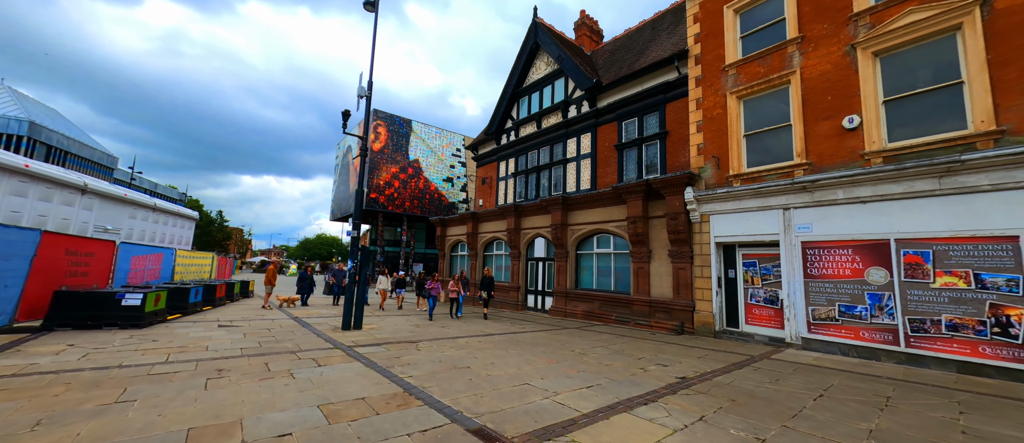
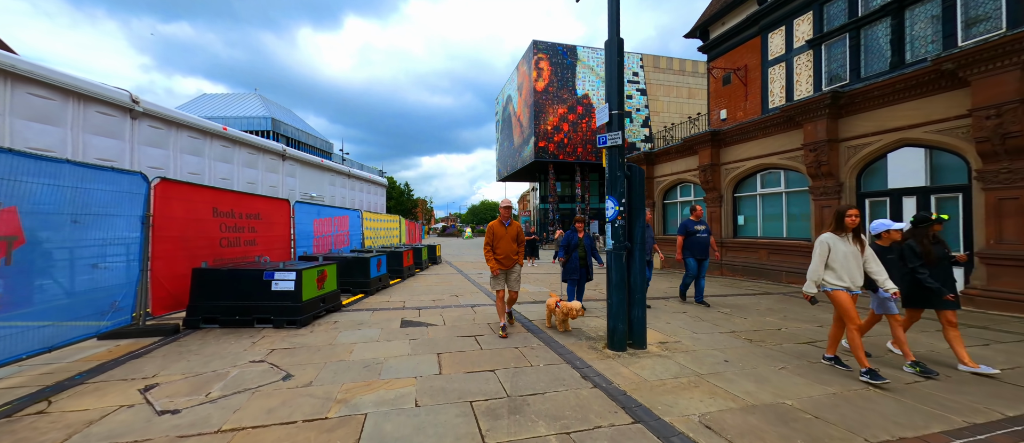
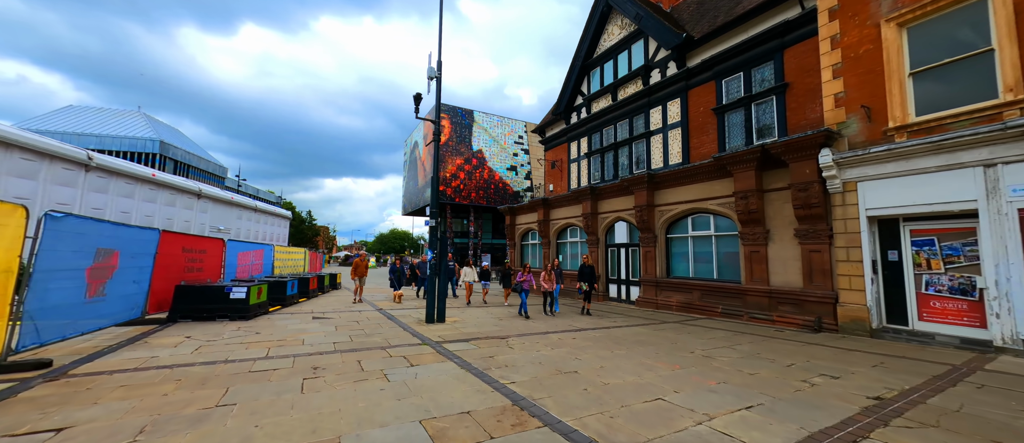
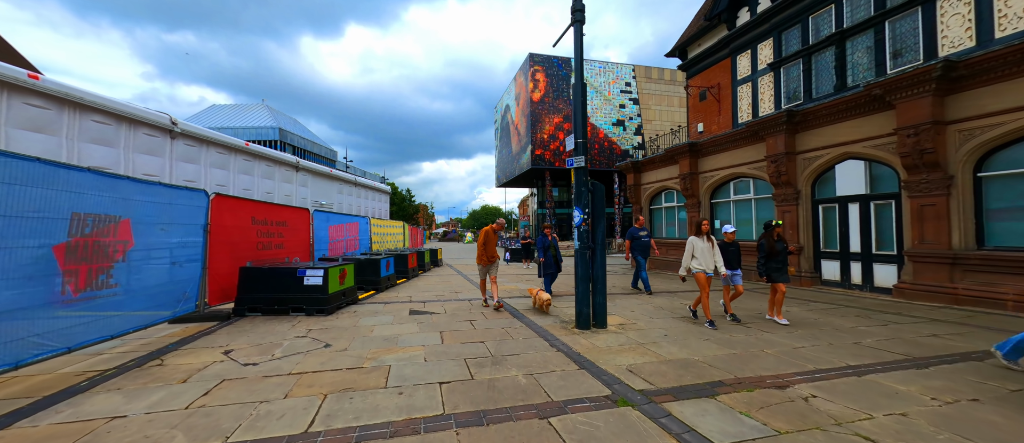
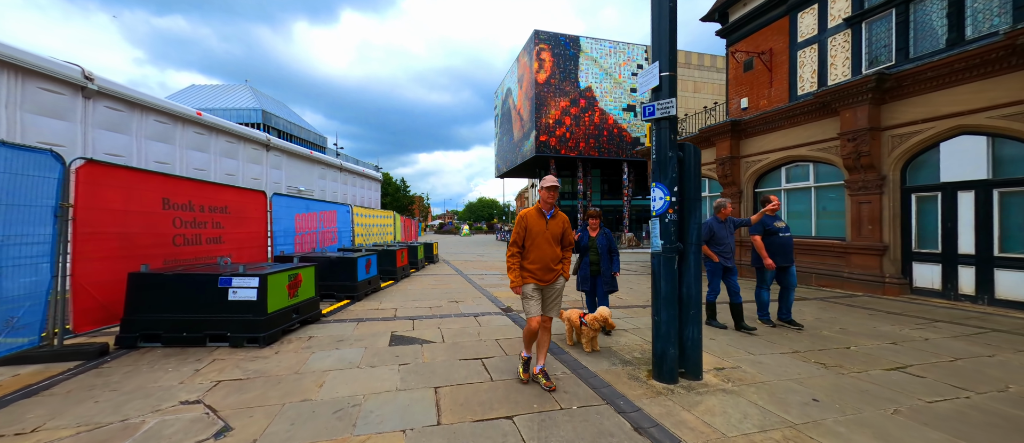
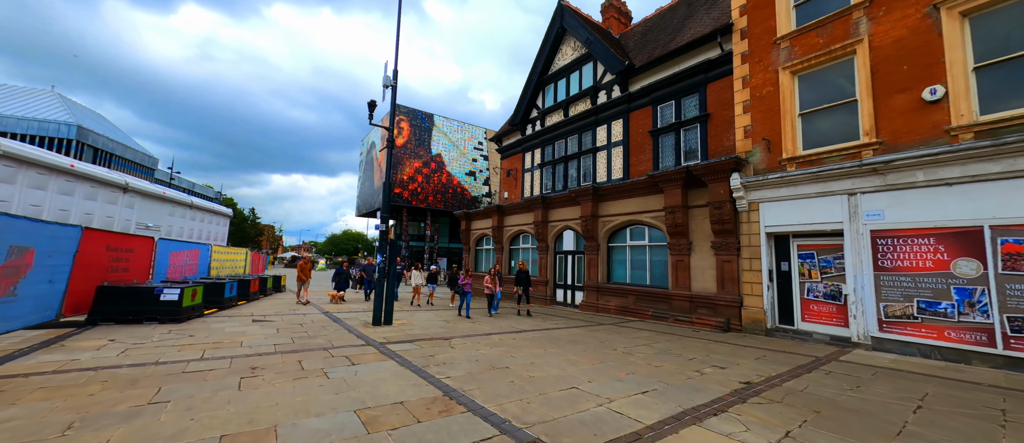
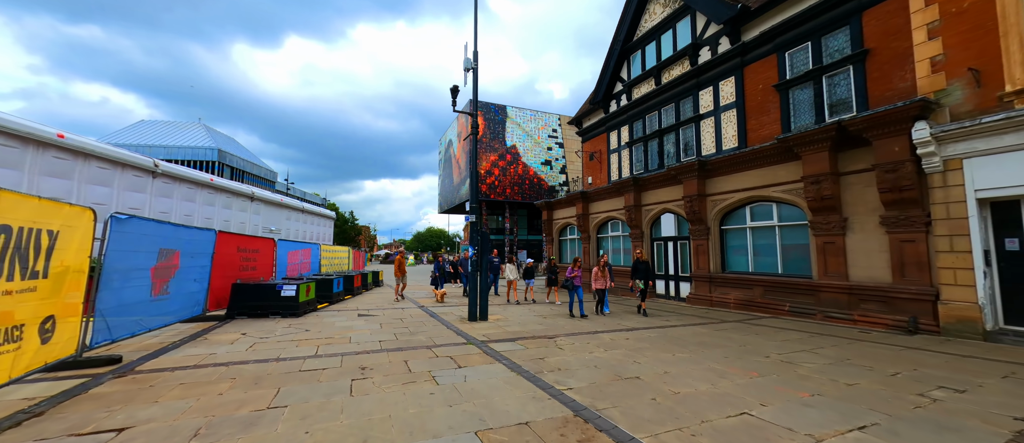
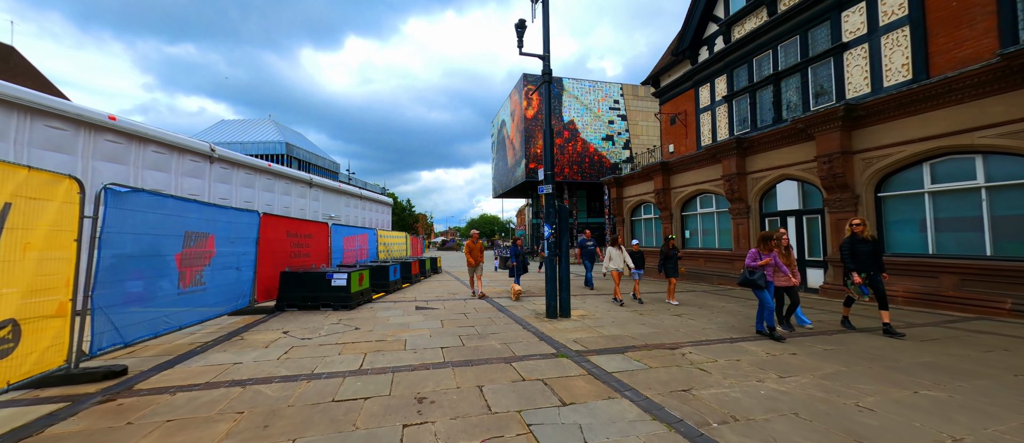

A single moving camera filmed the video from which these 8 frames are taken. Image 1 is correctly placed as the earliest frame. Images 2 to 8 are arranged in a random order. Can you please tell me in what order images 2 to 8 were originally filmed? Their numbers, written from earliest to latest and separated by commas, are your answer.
6, 3, 7, 8, 4, 2, 5
